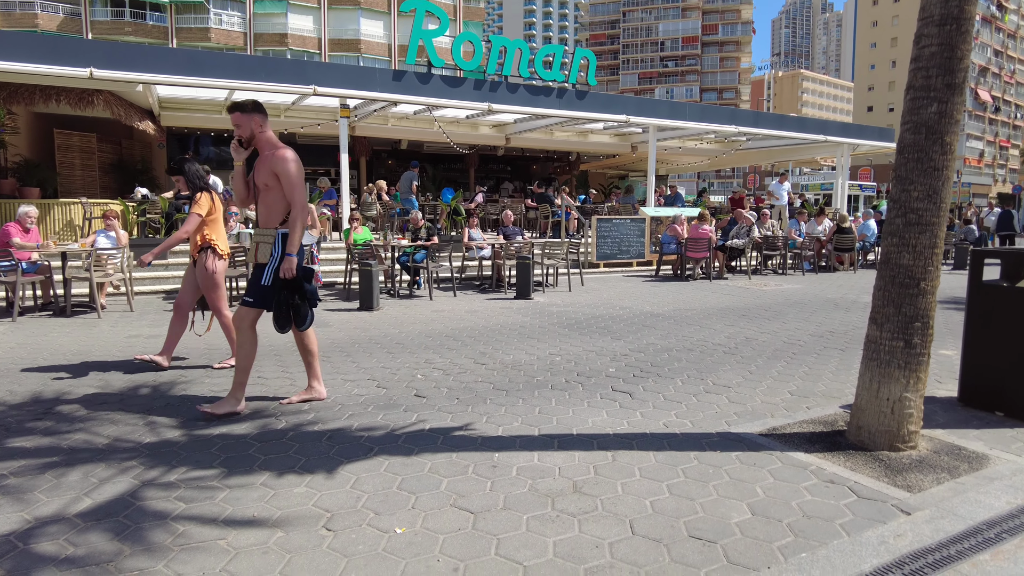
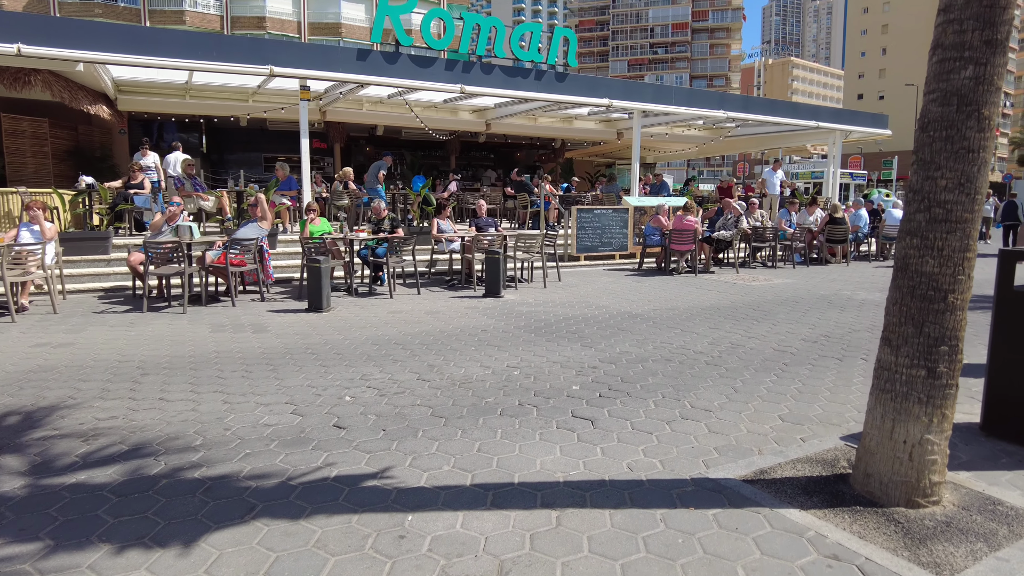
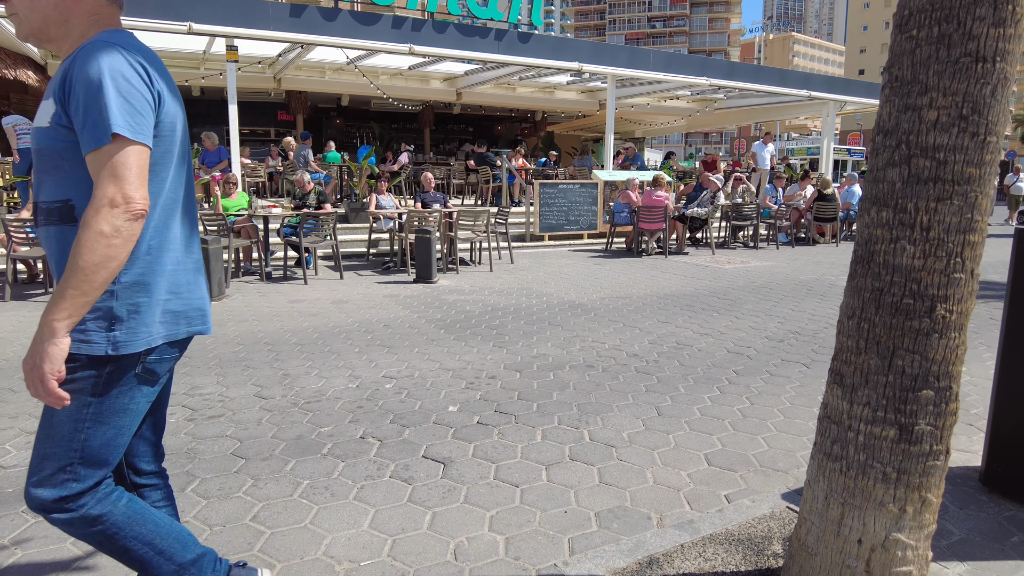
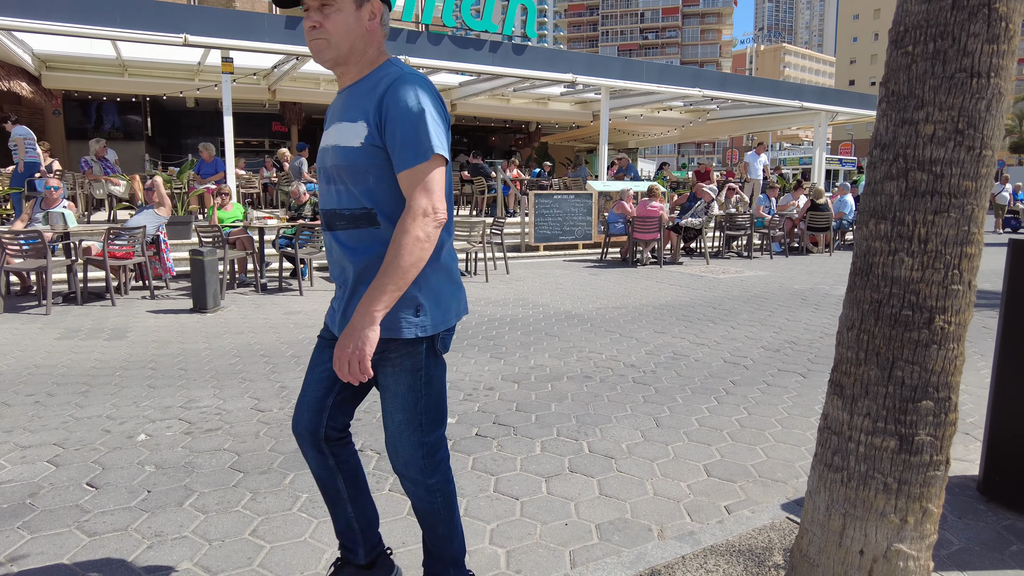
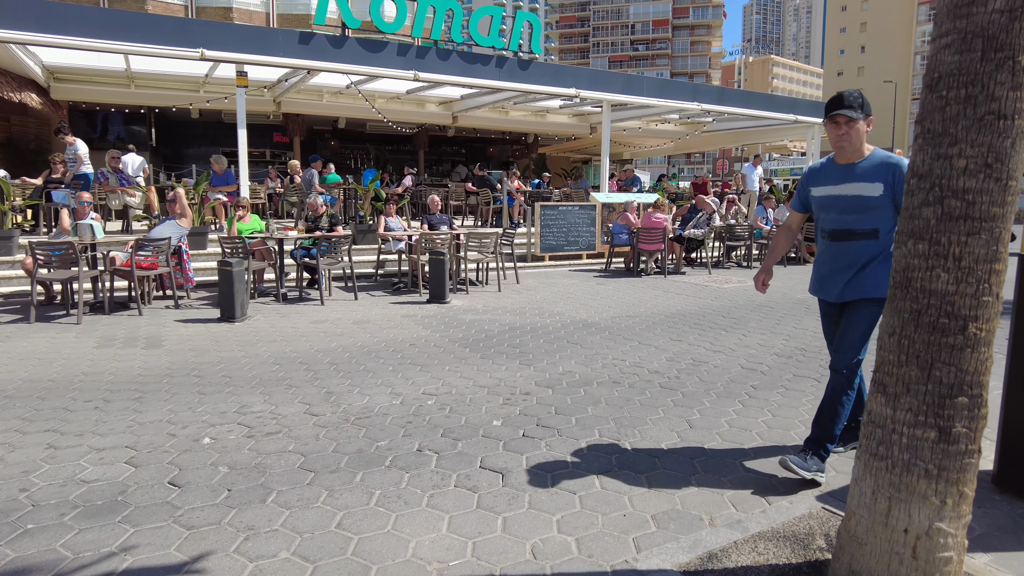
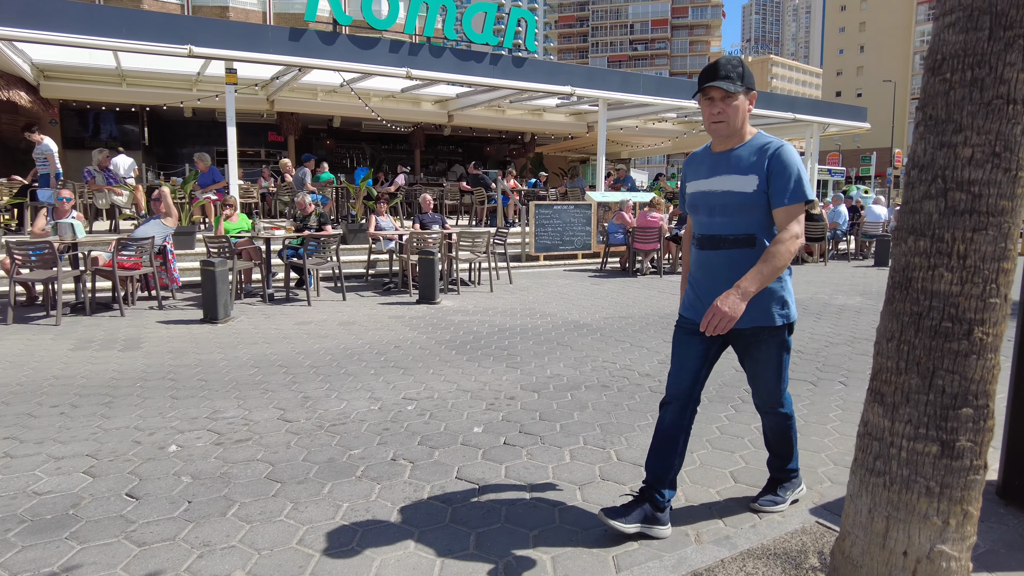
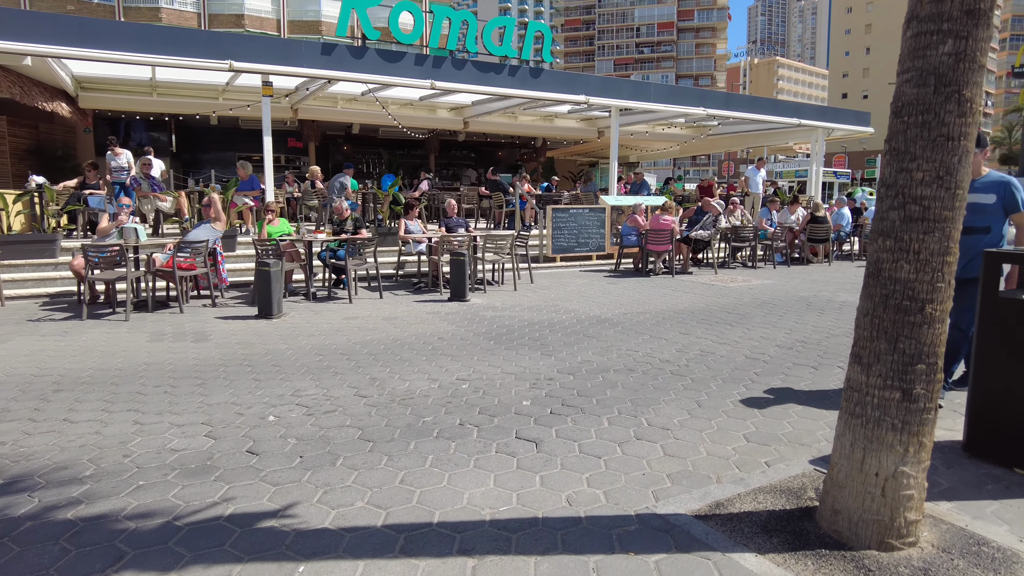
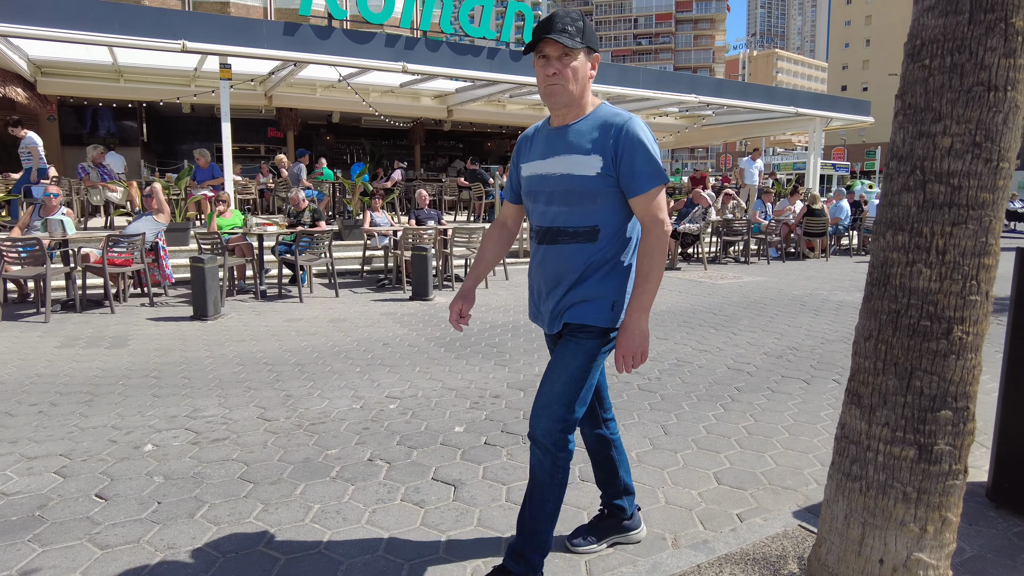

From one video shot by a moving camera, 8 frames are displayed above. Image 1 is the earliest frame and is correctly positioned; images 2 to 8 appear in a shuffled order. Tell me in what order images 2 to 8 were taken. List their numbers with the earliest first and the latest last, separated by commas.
2, 7, 5, 6, 8, 4, 3
